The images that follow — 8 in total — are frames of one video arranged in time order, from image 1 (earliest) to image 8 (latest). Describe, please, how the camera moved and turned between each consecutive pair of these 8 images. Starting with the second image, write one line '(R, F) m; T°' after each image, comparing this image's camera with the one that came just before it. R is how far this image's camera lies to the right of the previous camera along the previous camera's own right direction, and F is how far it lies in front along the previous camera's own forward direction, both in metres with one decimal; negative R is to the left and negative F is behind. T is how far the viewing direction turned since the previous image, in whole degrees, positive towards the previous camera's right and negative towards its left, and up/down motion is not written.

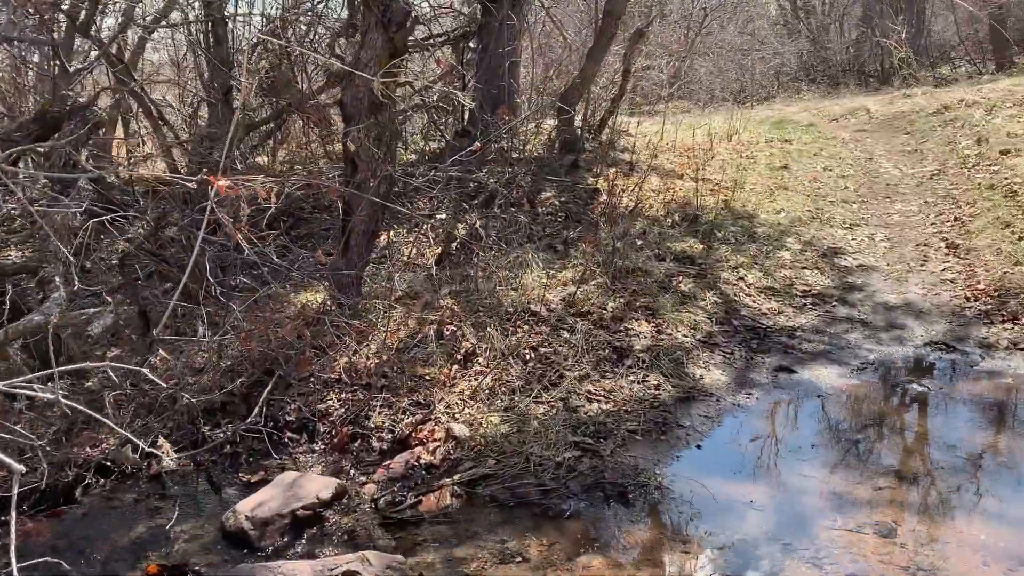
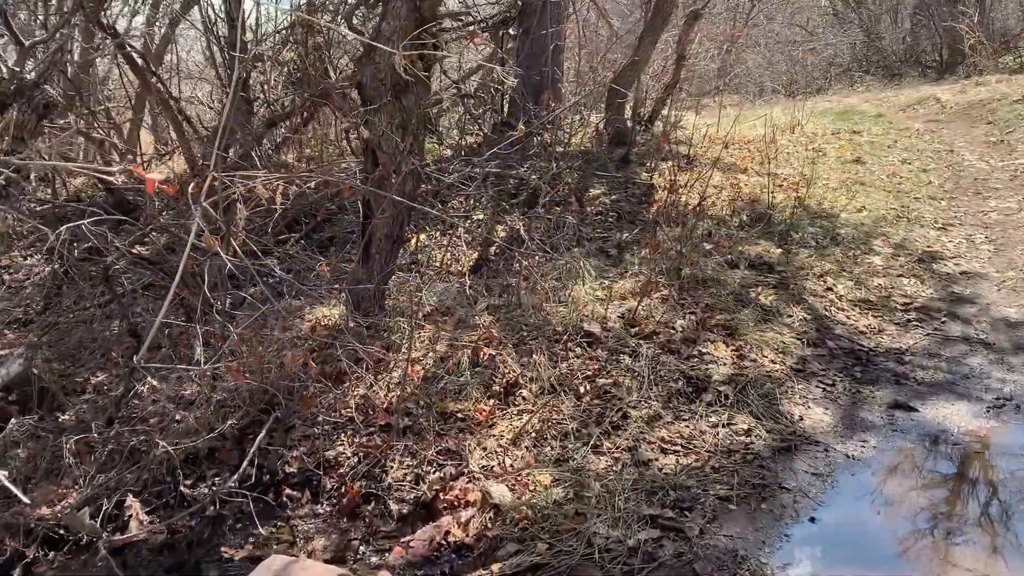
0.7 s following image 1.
(-0.1, +0.9) m; -3°
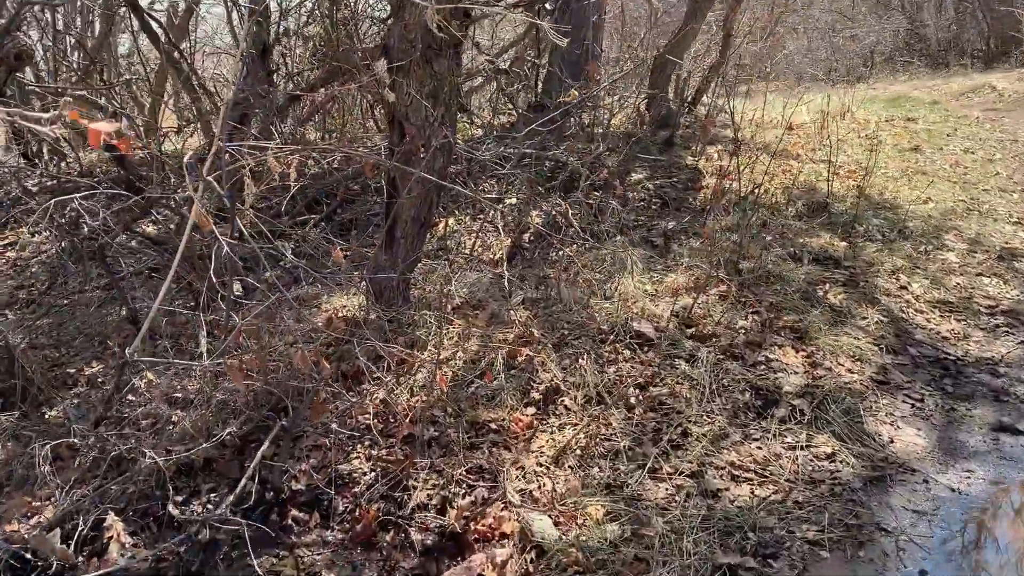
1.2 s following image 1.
(-0.1, +0.5) m; -2°
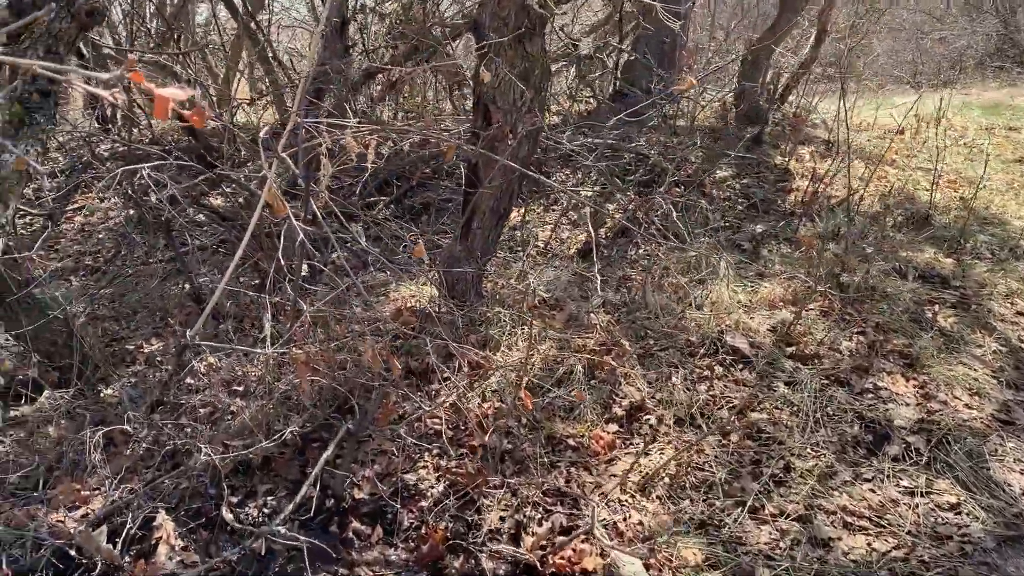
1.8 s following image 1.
(-0.1, +0.3) m; -4°
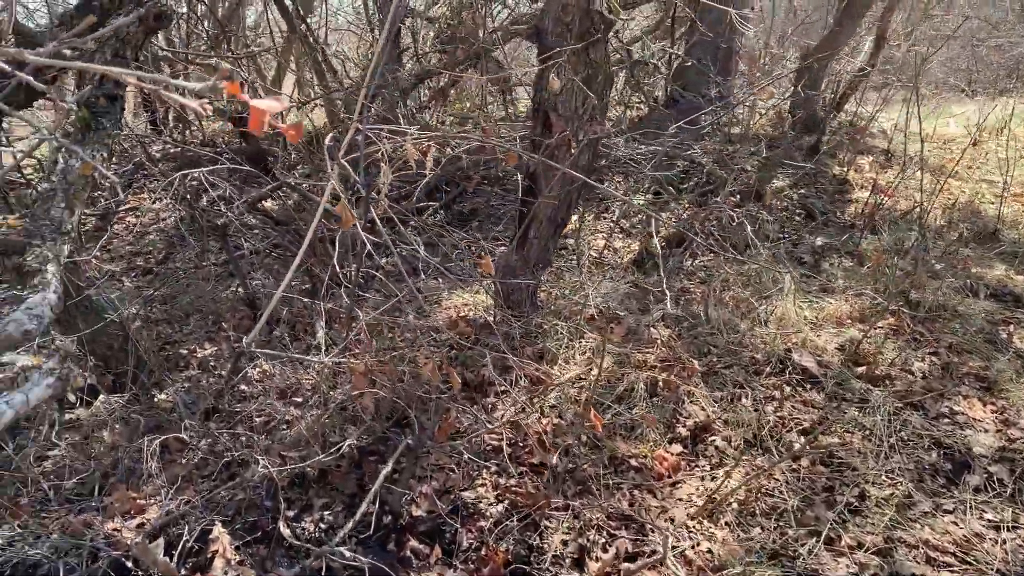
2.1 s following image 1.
(-0.1, +0.1) m; -2°
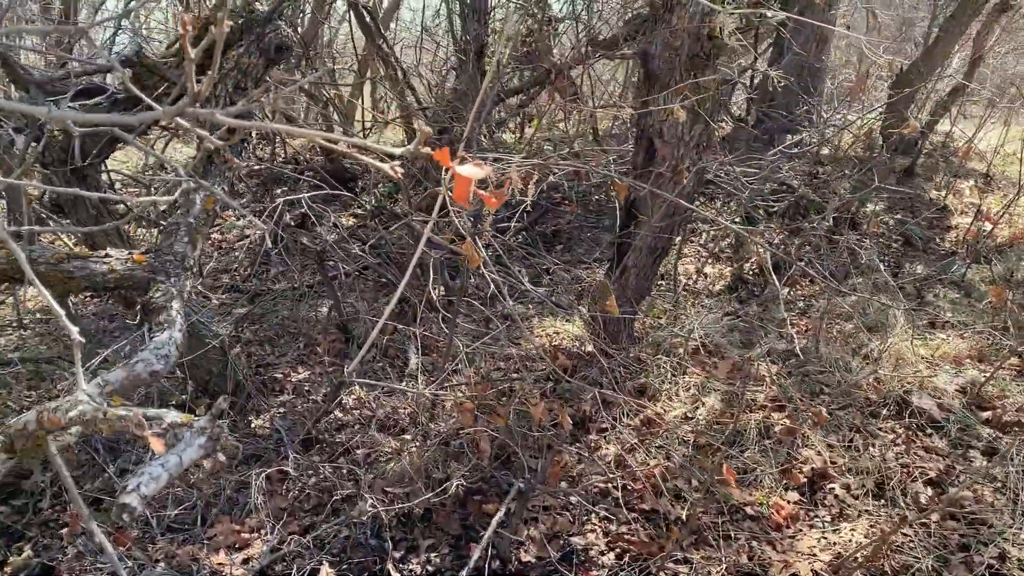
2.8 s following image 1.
(-0.2, +0.1) m; -4°
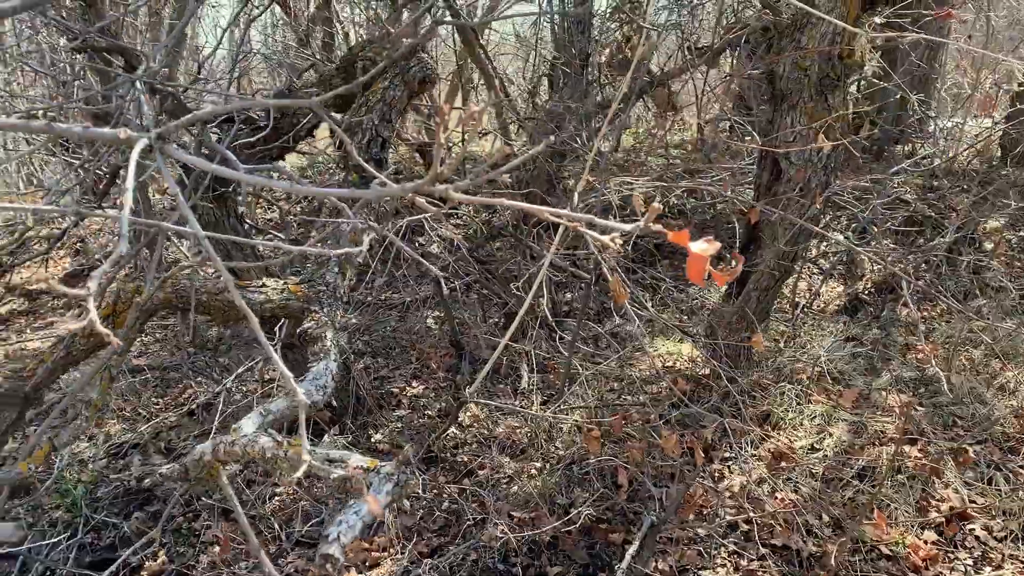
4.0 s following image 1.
(-0.2, 0.0) m; -5°
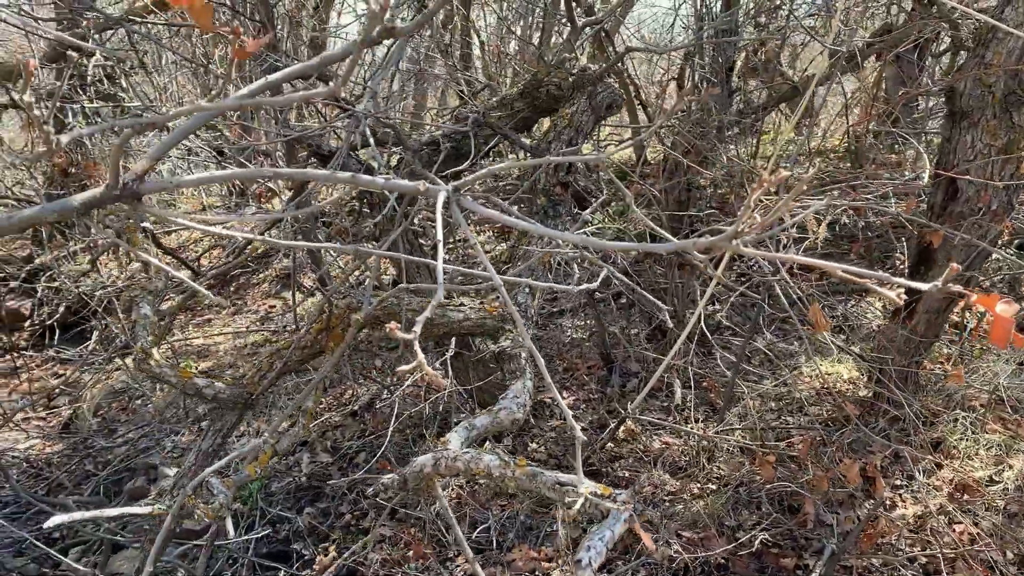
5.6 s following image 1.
(-0.2, -0.1) m; -7°
